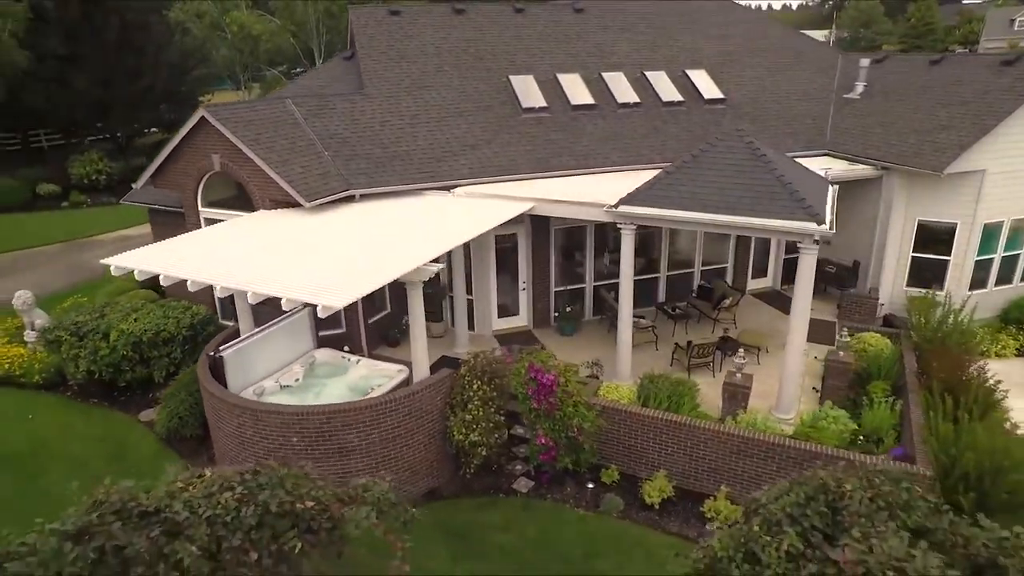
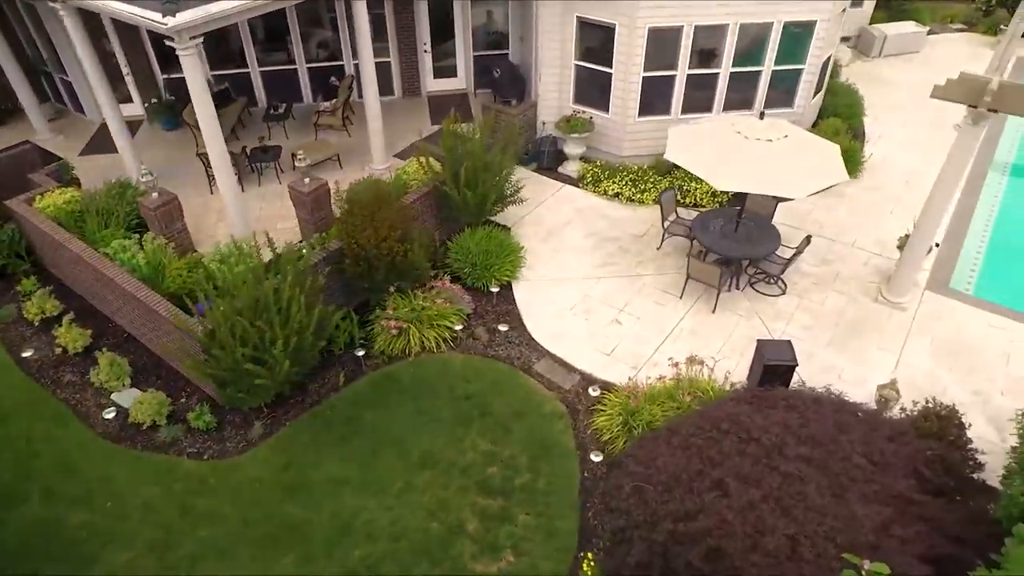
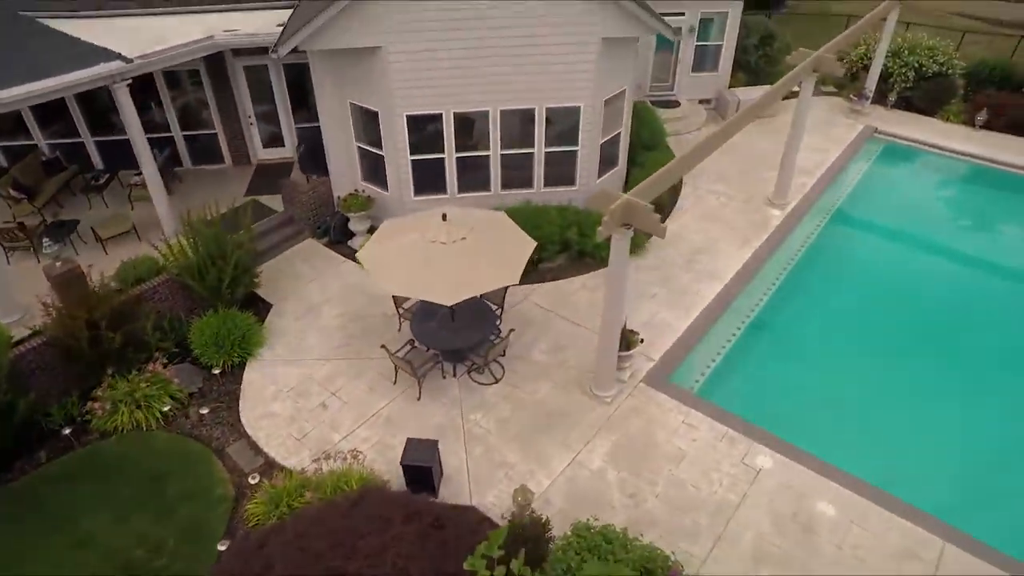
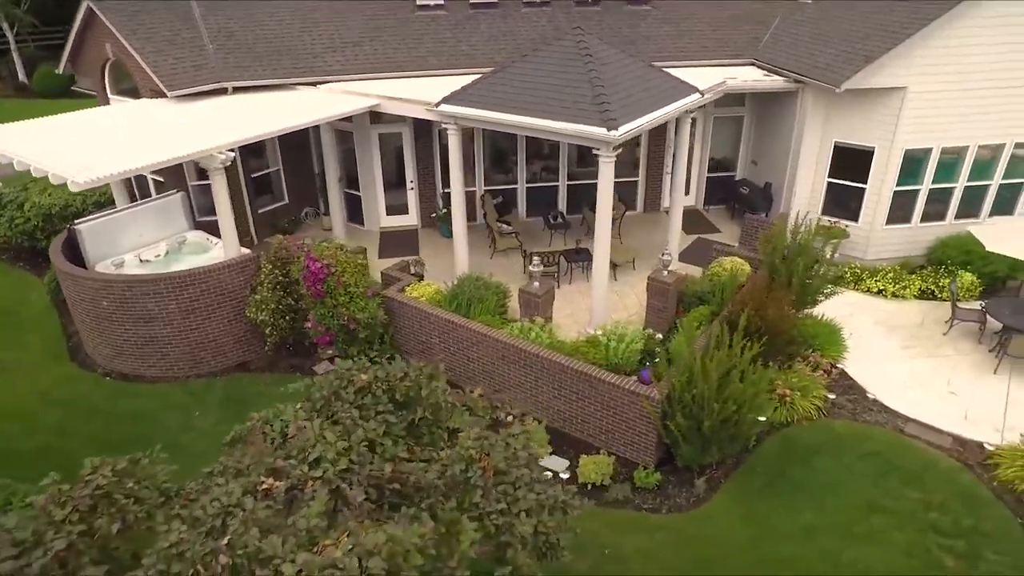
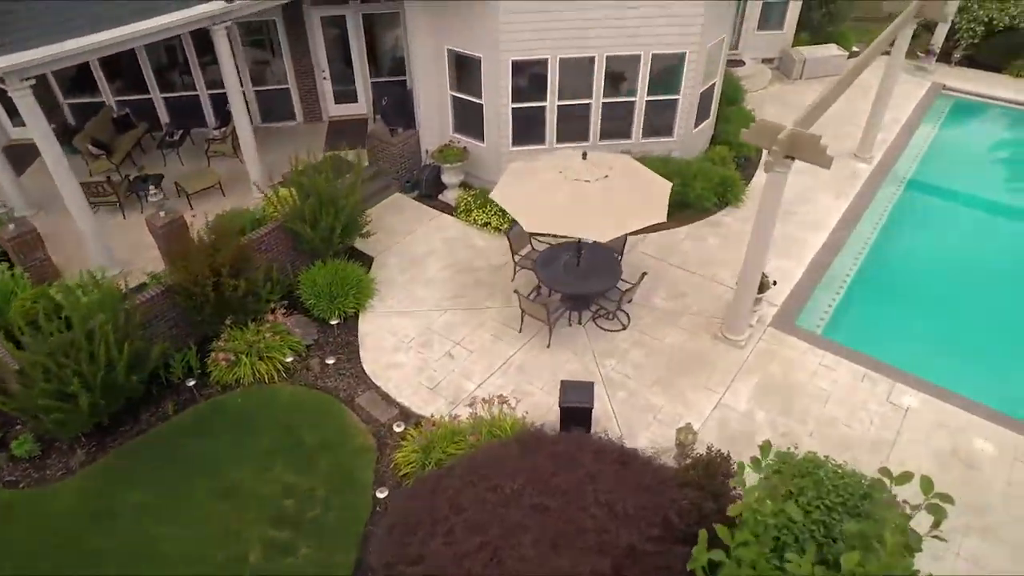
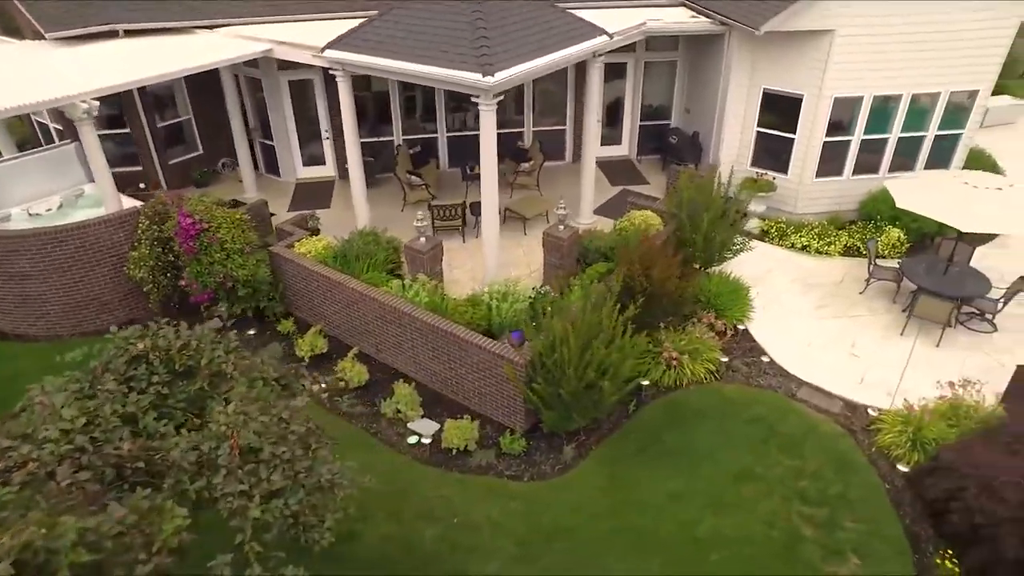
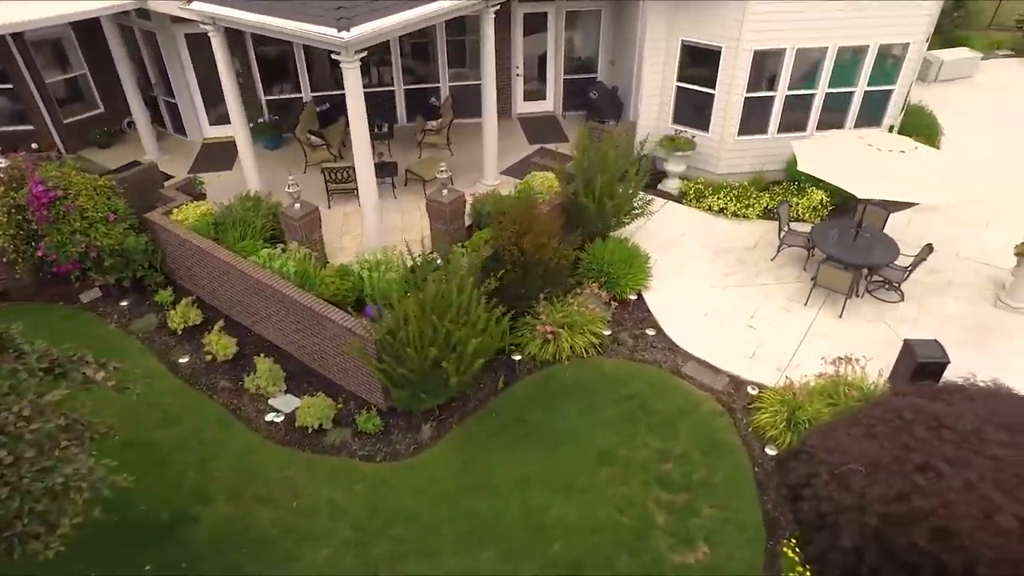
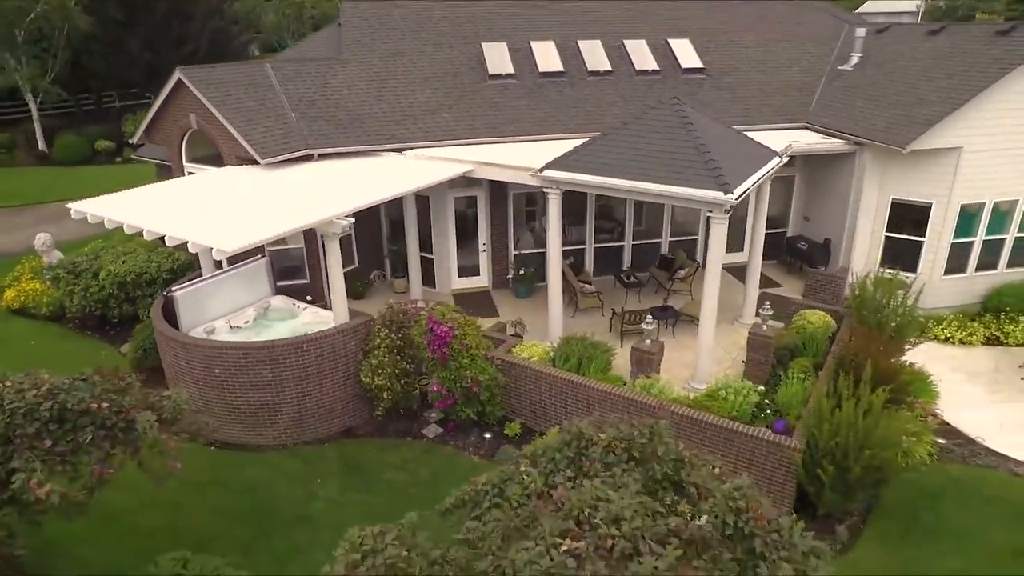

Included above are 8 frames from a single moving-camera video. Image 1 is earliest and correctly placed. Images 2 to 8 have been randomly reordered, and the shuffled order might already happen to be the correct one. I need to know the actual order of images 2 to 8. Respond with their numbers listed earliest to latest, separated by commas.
8, 4, 6, 7, 2, 5, 3
